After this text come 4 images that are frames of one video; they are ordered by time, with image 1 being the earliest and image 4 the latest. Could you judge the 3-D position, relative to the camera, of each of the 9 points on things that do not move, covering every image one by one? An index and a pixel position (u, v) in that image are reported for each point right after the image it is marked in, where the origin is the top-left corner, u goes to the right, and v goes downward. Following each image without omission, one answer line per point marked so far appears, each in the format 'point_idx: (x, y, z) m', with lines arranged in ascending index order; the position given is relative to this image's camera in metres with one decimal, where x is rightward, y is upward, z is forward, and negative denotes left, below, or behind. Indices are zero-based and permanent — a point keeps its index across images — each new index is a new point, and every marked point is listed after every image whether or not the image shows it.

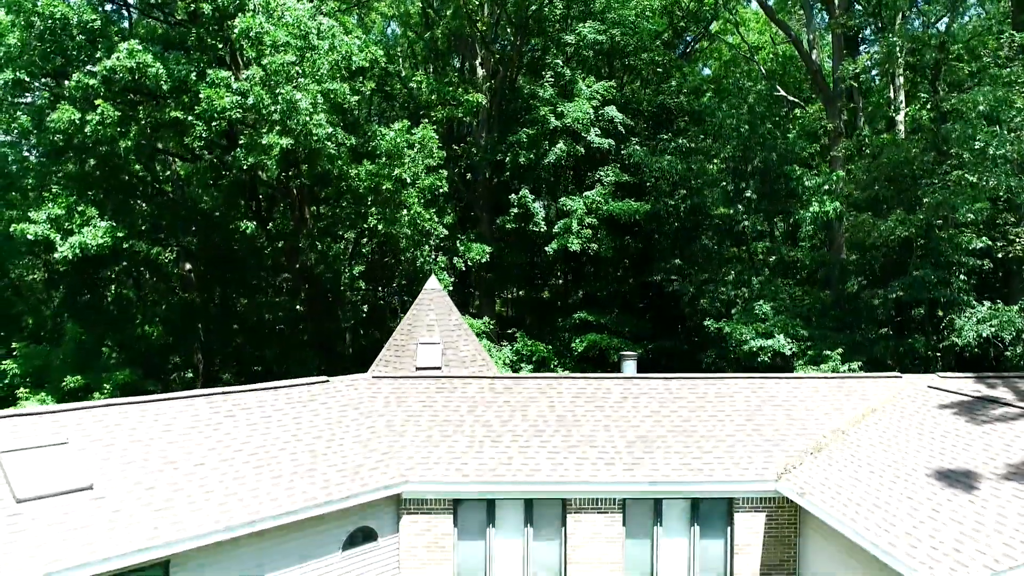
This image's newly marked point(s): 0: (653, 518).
0: (+2.4, -4.0, +12.5) m
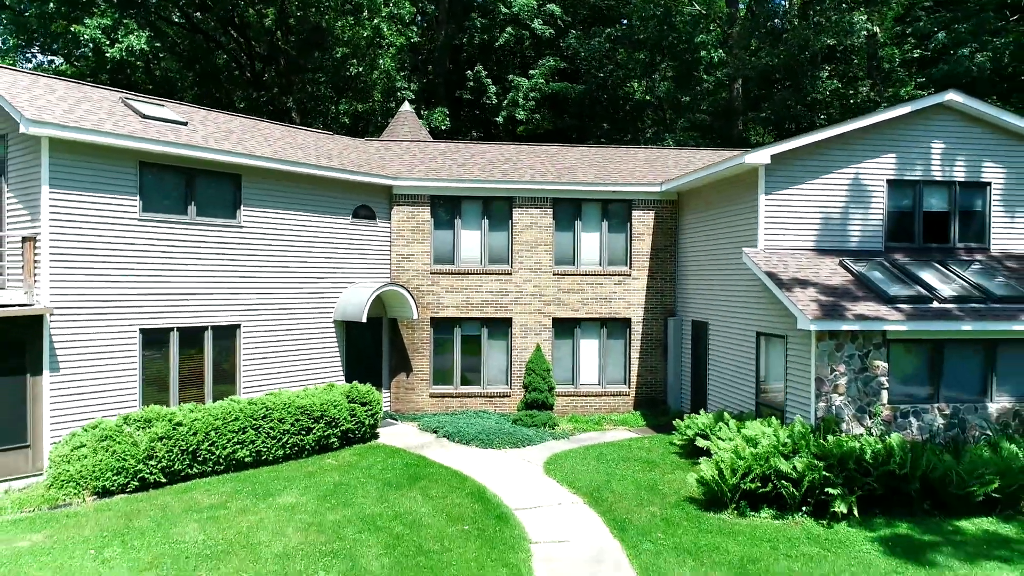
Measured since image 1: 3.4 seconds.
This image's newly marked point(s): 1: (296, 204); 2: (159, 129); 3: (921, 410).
0: (+1.5, +1.7, +17.3) m
1: (-4.4, +1.7, +14.8) m
2: (-6.2, +2.8, +12.9) m
3: (+6.5, -1.9, +11.7) m
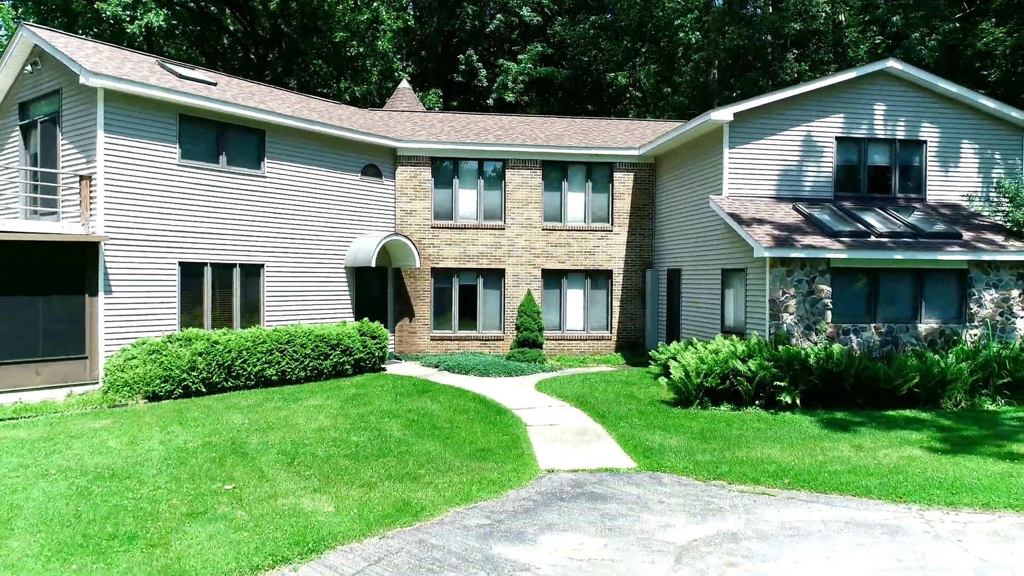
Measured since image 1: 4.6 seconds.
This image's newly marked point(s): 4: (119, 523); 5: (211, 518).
0: (+1.3, +2.9, +19.1) m
1: (-4.5, +2.9, +16.5) m
2: (-6.3, +4.0, +14.5) m
3: (+6.4, -0.7, +13.6) m
4: (-3.6, -2.1, +6.7) m
5: (-2.8, -2.1, +6.8) m
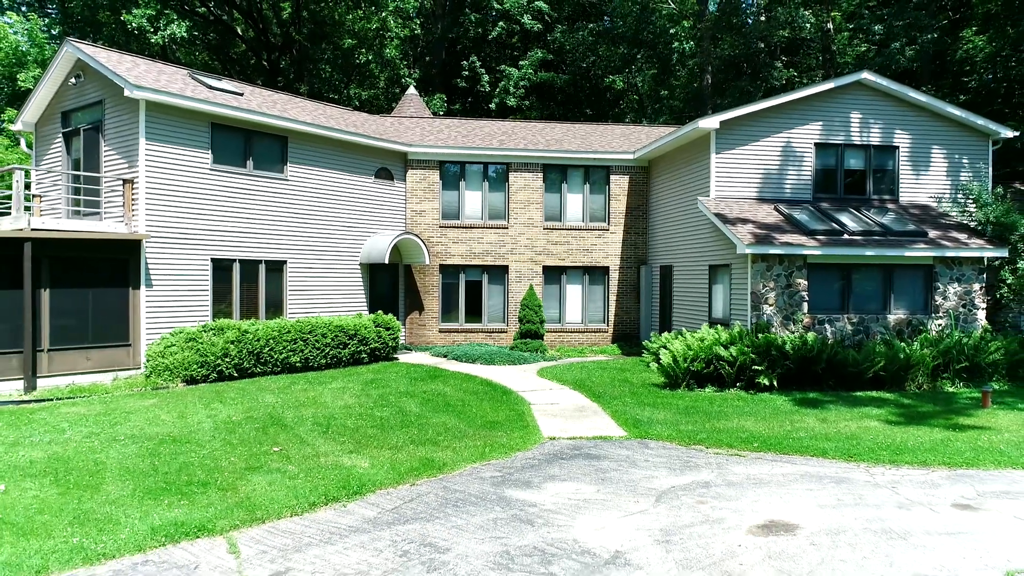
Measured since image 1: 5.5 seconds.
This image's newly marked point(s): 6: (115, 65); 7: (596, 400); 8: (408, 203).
0: (+1.4, +3.0, +20.4) m
1: (-4.4, +3.0, +17.8) m
2: (-6.2, +4.1, +15.8) m
3: (+6.5, -0.6, +14.9) m
4: (-3.5, -2.0, +8.0) m
5: (-2.7, -2.0, +8.1) m
6: (-7.8, +4.4, +14.5) m
7: (+1.5, -1.9, +12.7) m
8: (-2.8, +2.3, +19.8) m
